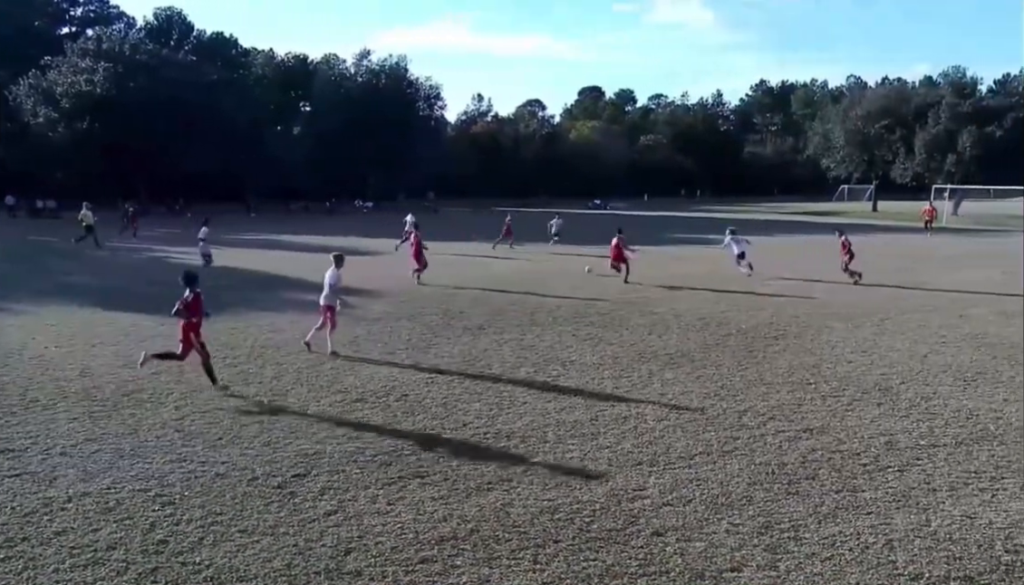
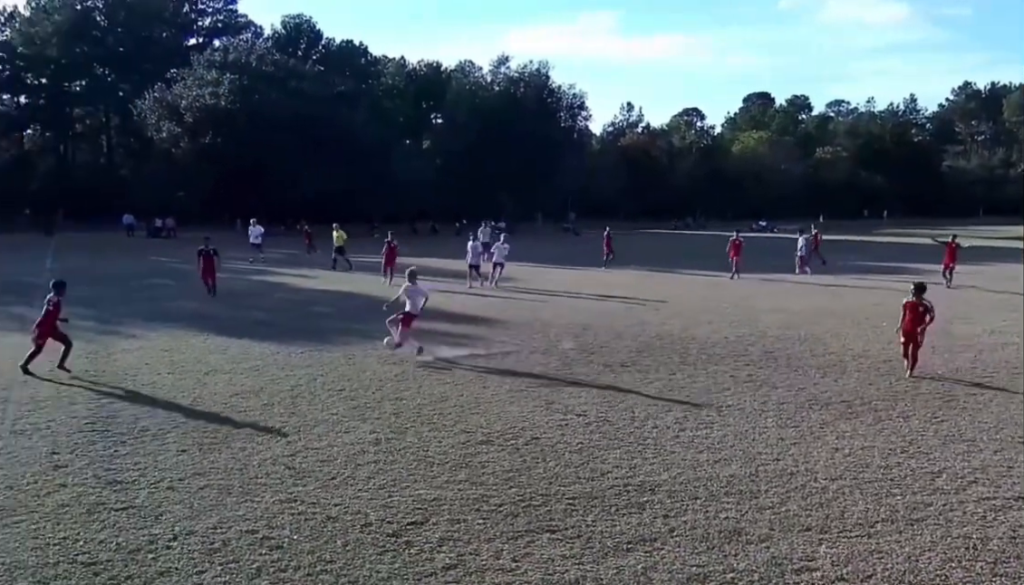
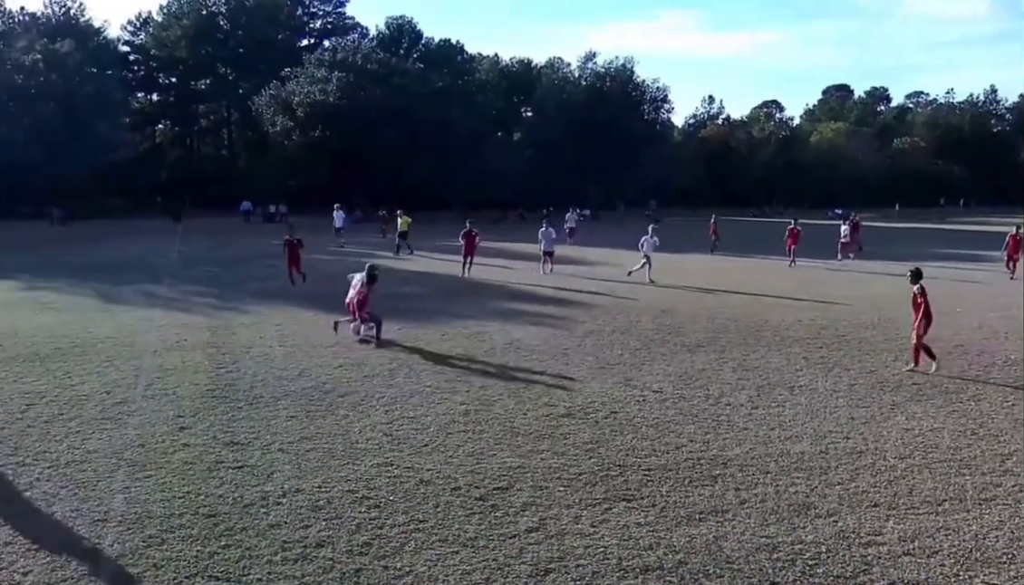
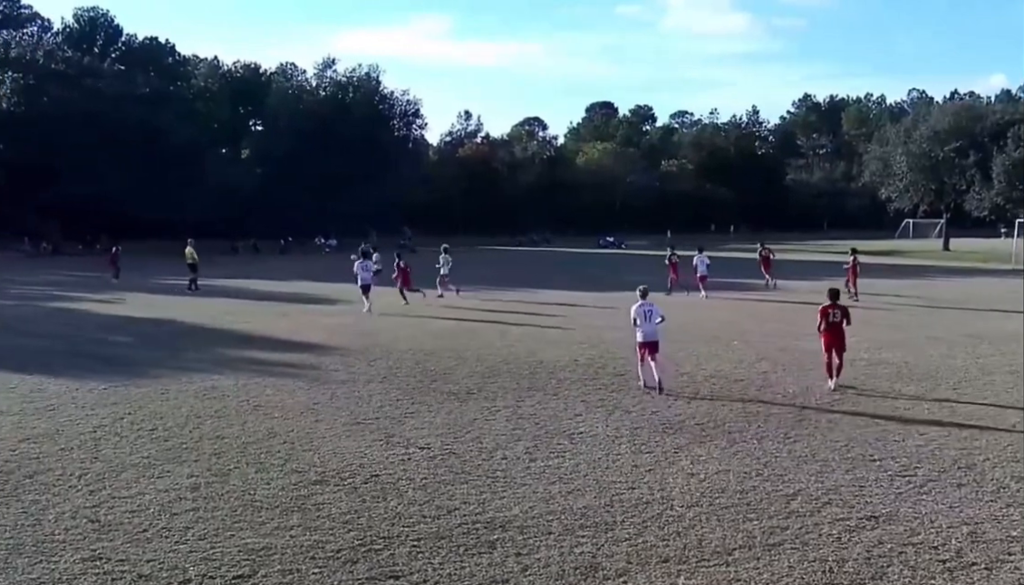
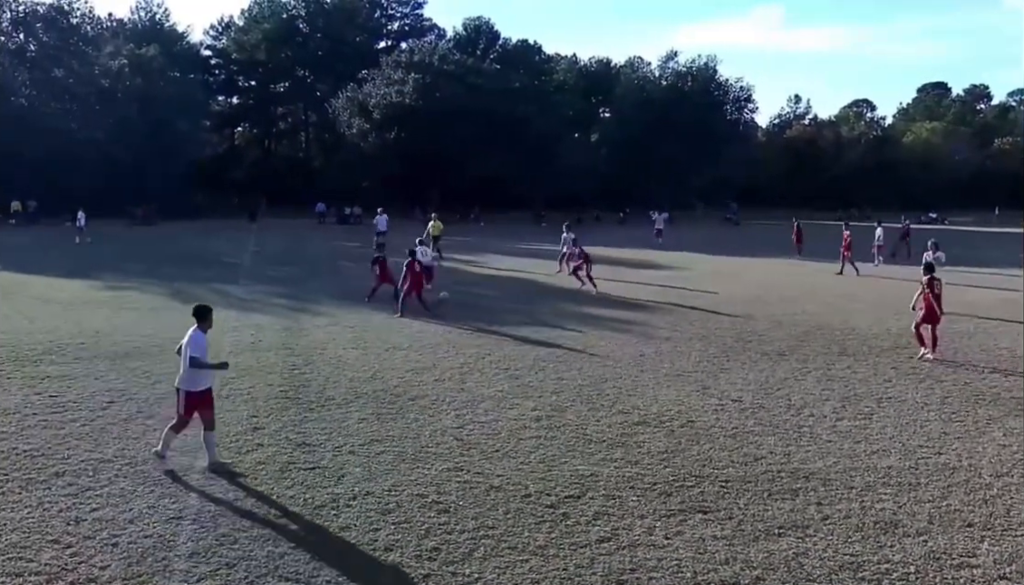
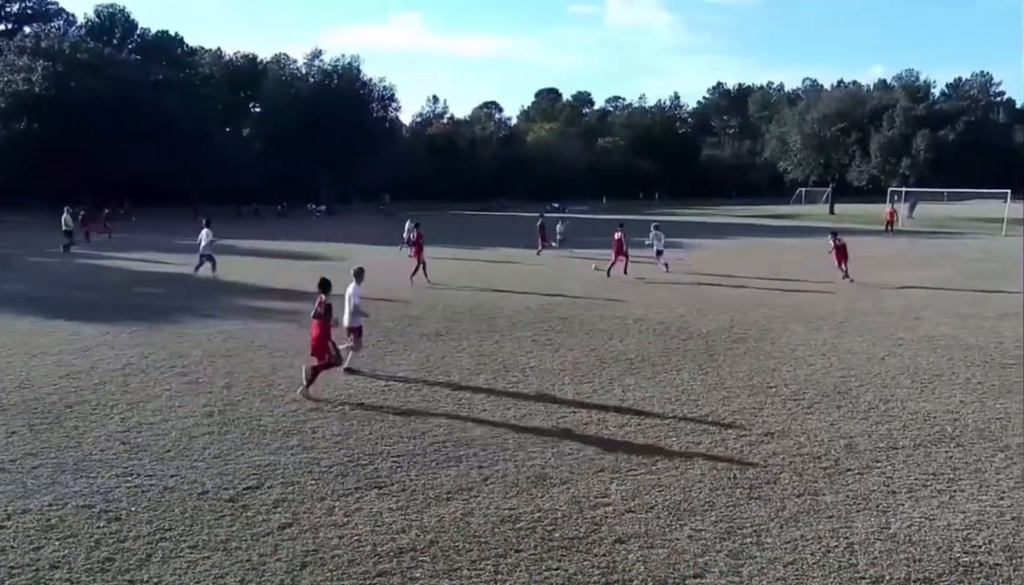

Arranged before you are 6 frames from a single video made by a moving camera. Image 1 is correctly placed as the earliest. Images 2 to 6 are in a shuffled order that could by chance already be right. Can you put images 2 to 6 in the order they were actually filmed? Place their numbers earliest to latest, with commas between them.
6, 4, 2, 3, 5
